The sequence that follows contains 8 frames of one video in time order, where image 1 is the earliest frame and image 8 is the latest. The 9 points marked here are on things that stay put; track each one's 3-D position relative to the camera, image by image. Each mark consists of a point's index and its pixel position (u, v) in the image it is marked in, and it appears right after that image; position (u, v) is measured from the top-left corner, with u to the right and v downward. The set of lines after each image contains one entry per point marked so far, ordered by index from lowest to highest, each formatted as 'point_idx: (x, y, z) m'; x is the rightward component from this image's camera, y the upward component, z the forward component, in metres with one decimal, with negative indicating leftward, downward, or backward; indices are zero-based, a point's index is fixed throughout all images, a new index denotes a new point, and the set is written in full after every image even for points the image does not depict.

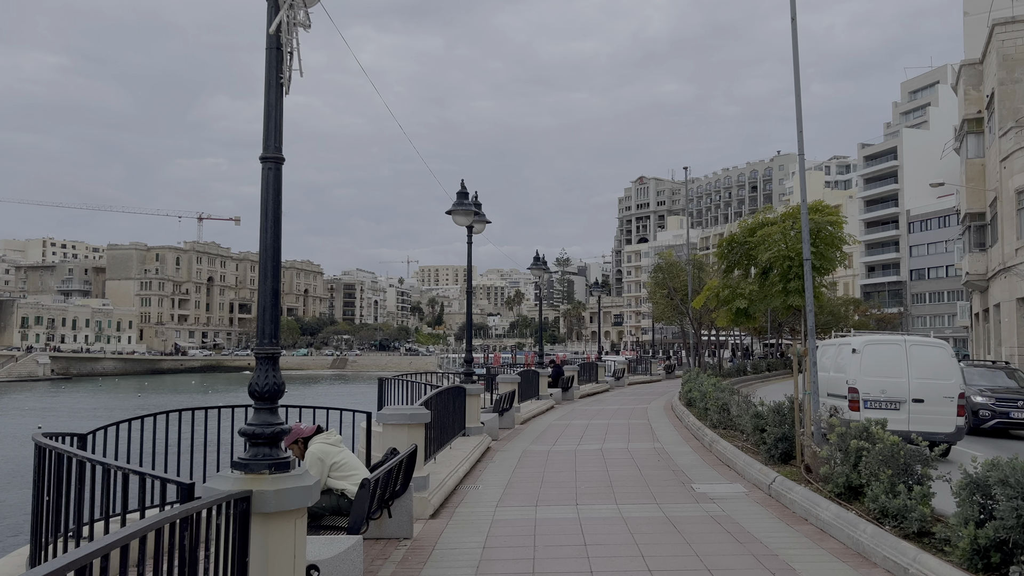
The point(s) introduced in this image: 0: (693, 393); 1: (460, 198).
0: (+3.9, -2.3, +17.7) m
1: (-0.8, +1.5, +13.4) m
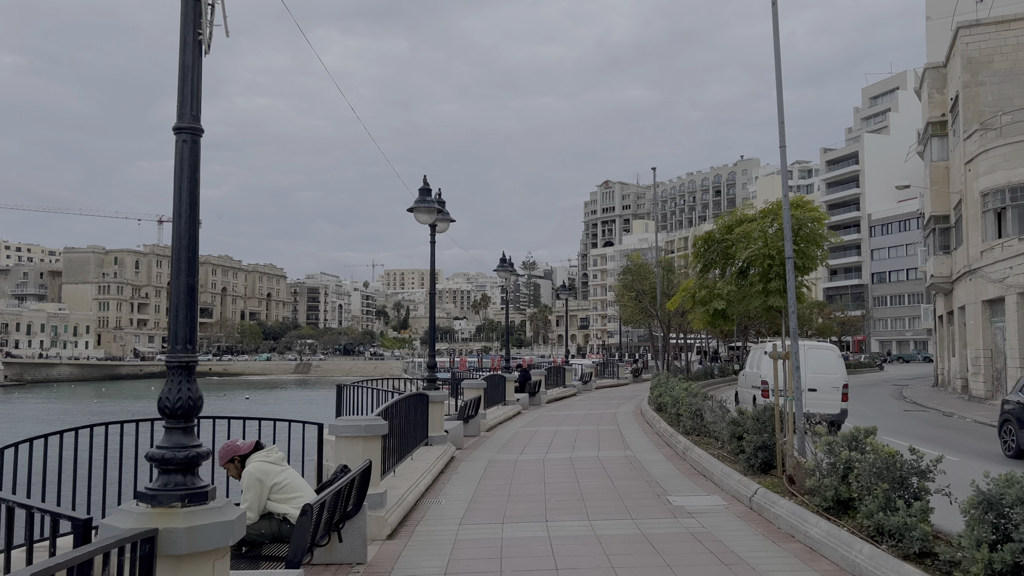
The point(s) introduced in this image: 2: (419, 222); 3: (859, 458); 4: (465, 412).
0: (+3.2, -2.3, +17.2) m
1: (-1.4, +1.5, +12.8) m
2: (-1.5, +1.1, +12.9) m
3: (+2.9, -1.4, +6.9) m
4: (-0.9, -2.3, +15.3) m
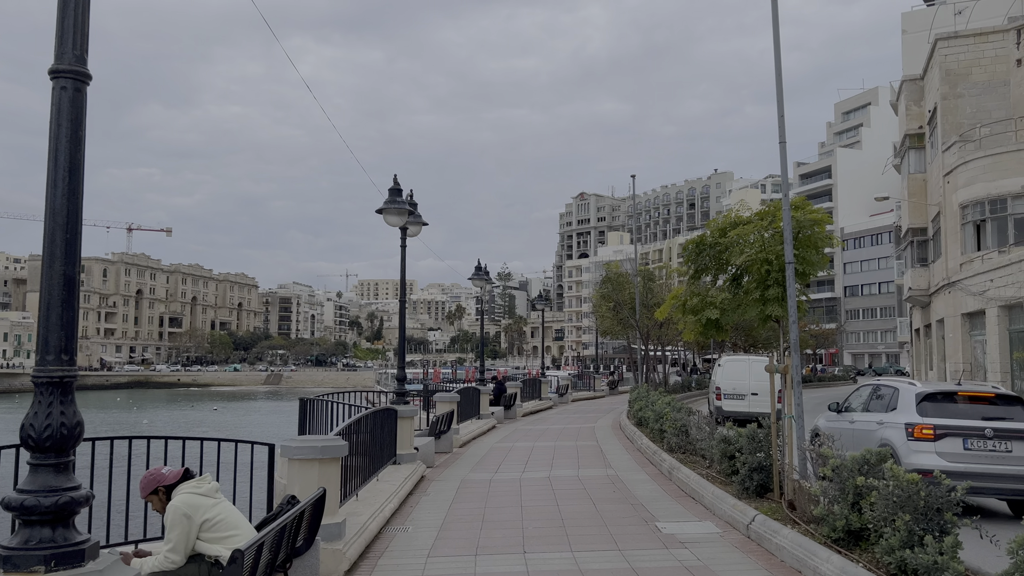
0: (+2.7, -2.5, +16.5) m
1: (-1.7, +1.4, +12.0) m
2: (-1.8, +1.0, +12.1) m
3: (+2.8, -1.5, +6.2) m
4: (-1.3, -2.5, +14.5) m
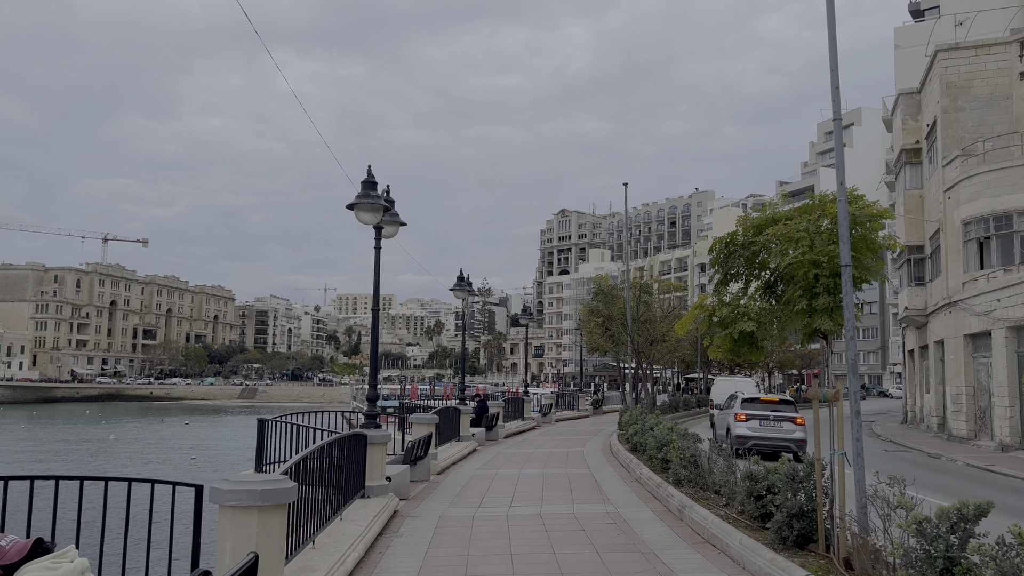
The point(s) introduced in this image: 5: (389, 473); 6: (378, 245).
0: (+2.4, -2.7, +15.0) m
1: (-1.9, +1.3, +10.5) m
2: (-2.0, +0.9, +10.6) m
3: (+2.7, -1.5, +4.8) m
4: (-1.6, -2.6, +12.9) m
5: (-1.7, -2.6, +11.6) m
6: (-1.8, +0.6, +11.0) m
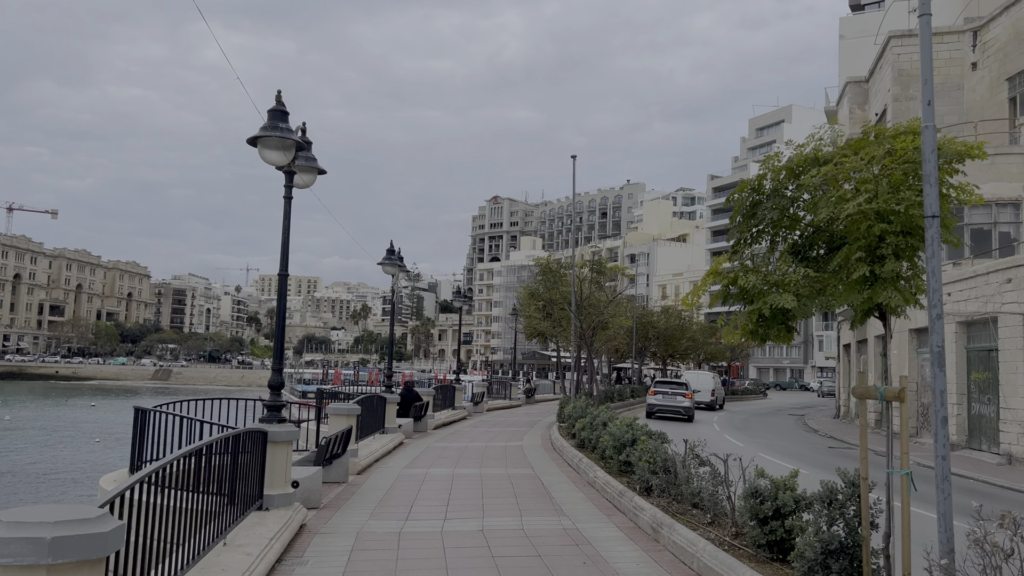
0: (+1.3, -2.4, +13.3) m
1: (-2.4, +1.7, +8.3) m
2: (-2.5, +1.3, +8.4) m
3: (+2.6, -1.3, +3.1) m
4: (-2.4, -2.1, +10.8) m
5: (-2.5, -2.2, +9.5) m
6: (-2.4, +1.0, +8.8) m
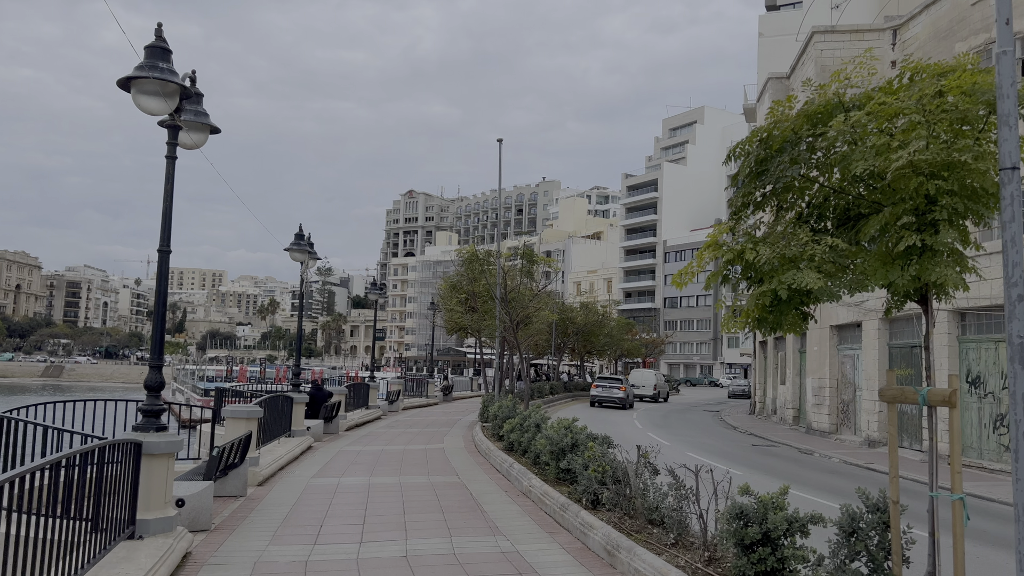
0: (+0.2, -2.2, +12.1) m
1: (-2.9, +1.9, +6.8) m
2: (-3.1, +1.5, +6.9) m
3: (+2.5, -1.2, +2.1) m
4: (-3.3, -2.0, +9.3) m
5: (-3.2, -2.0, +7.9) m
6: (-3.0, +1.2, +7.3) m
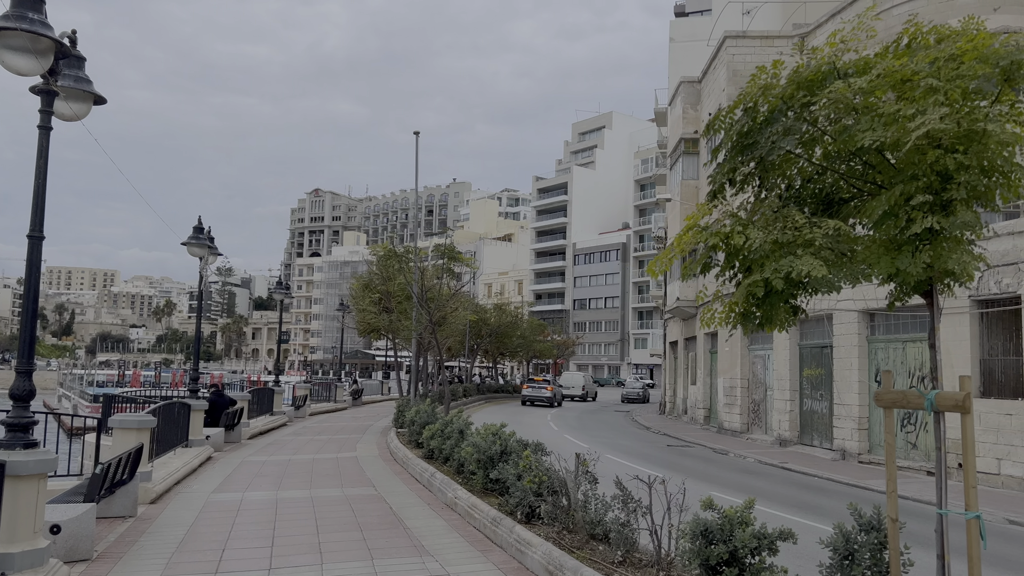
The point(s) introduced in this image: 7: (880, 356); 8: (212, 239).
0: (-0.9, -2.2, +11.4) m
1: (-3.4, +1.9, +5.7) m
2: (-3.6, +1.5, +5.8) m
3: (+2.5, -1.2, +1.7) m
4: (-4.0, -1.9, +8.2) m
5: (-3.8, -1.9, +6.9) m
6: (-3.5, +1.3, +6.2) m
7: (+8.5, -1.6, +19.0) m
8: (-5.8, +0.9, +16.0) m
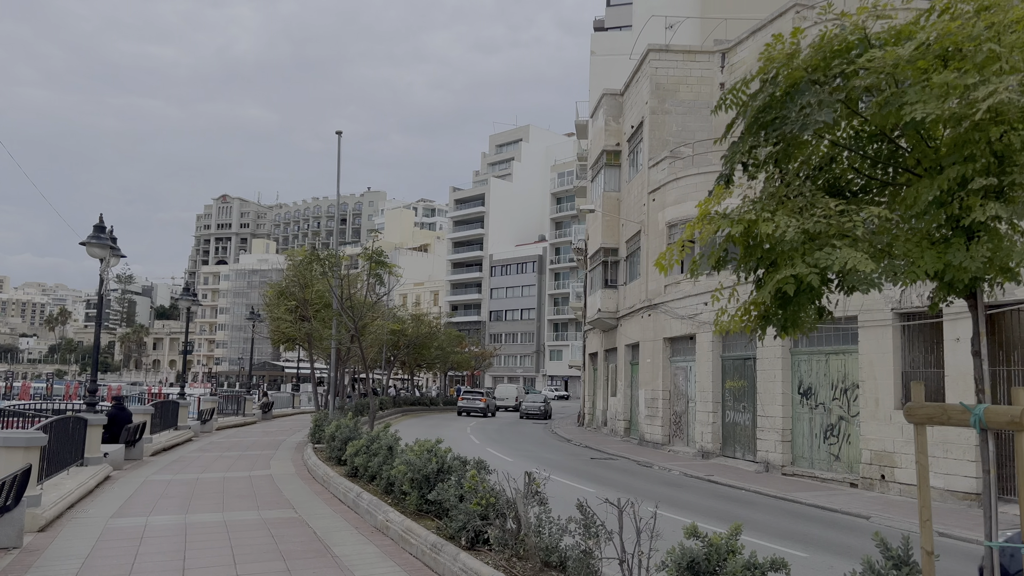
0: (-1.8, -2.2, +10.6) m
1: (-3.6, +2.0, +4.8) m
2: (-3.8, +1.6, +4.8) m
3: (+2.7, -1.2, +1.4) m
4: (-4.6, -1.9, +7.1) m
5: (-4.2, -1.9, +5.8) m
6: (-3.8, +1.3, +5.2) m
7: (+6.8, -1.9, +19.2) m
8: (-7.1, +0.8, +14.7) m
